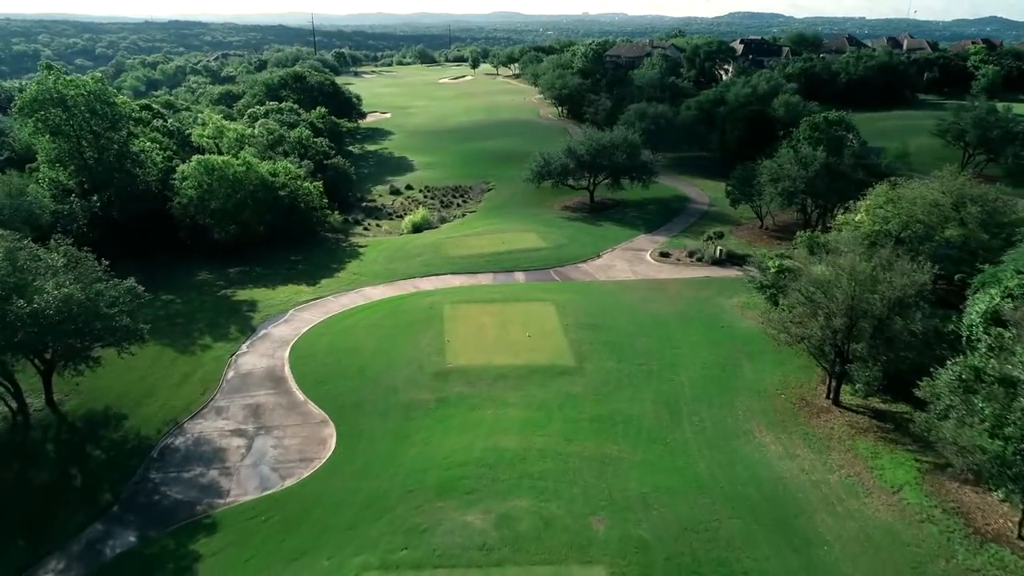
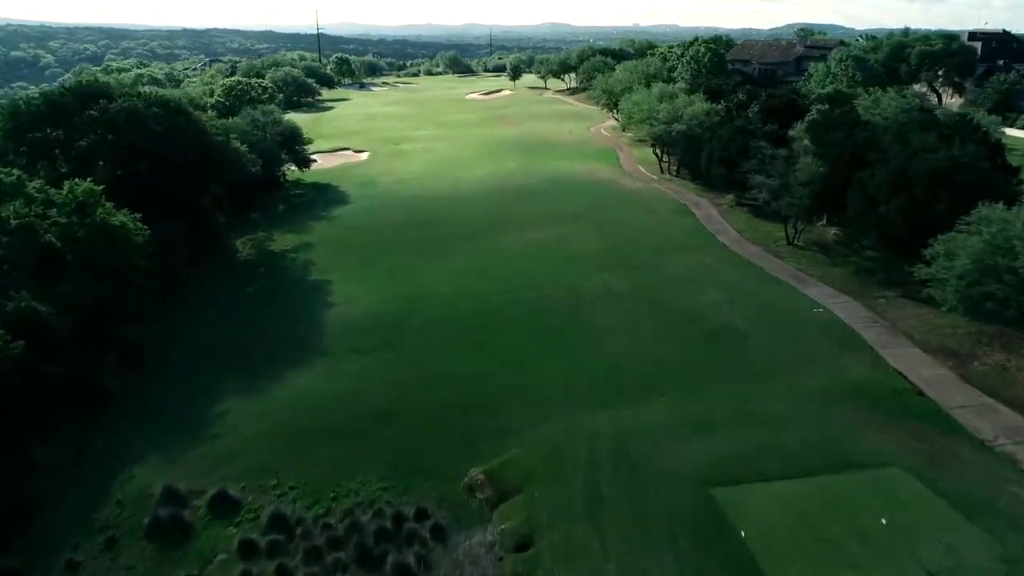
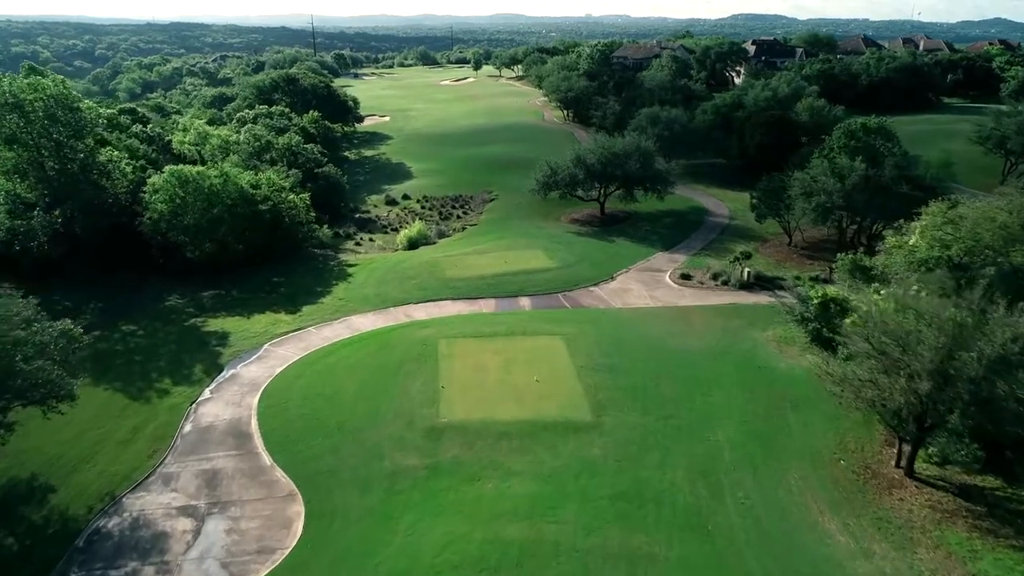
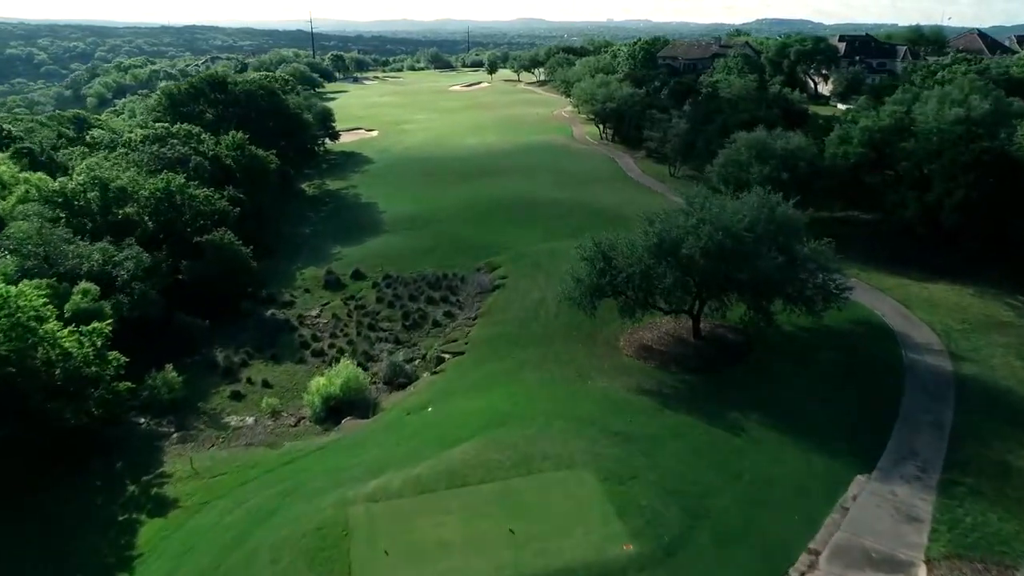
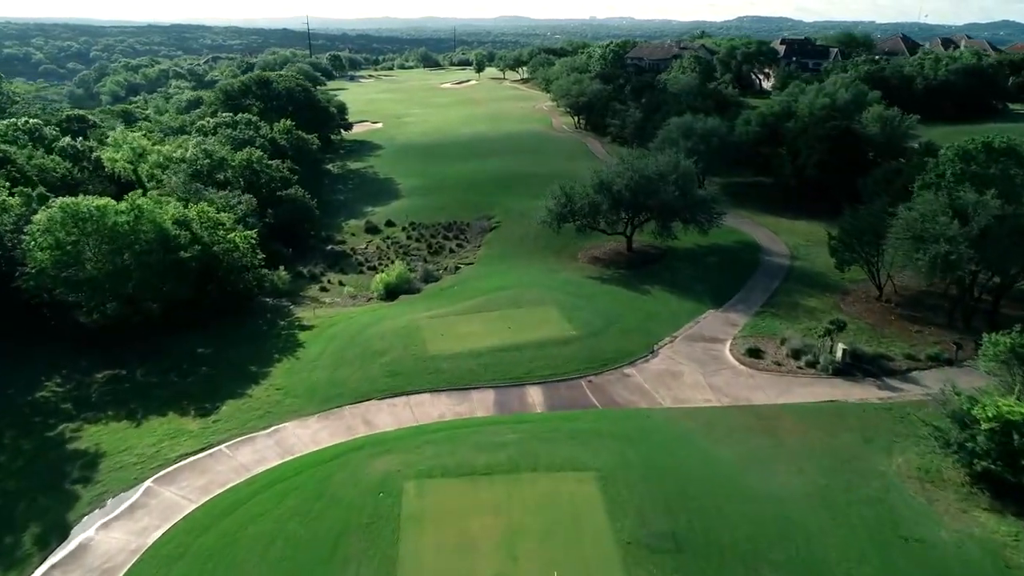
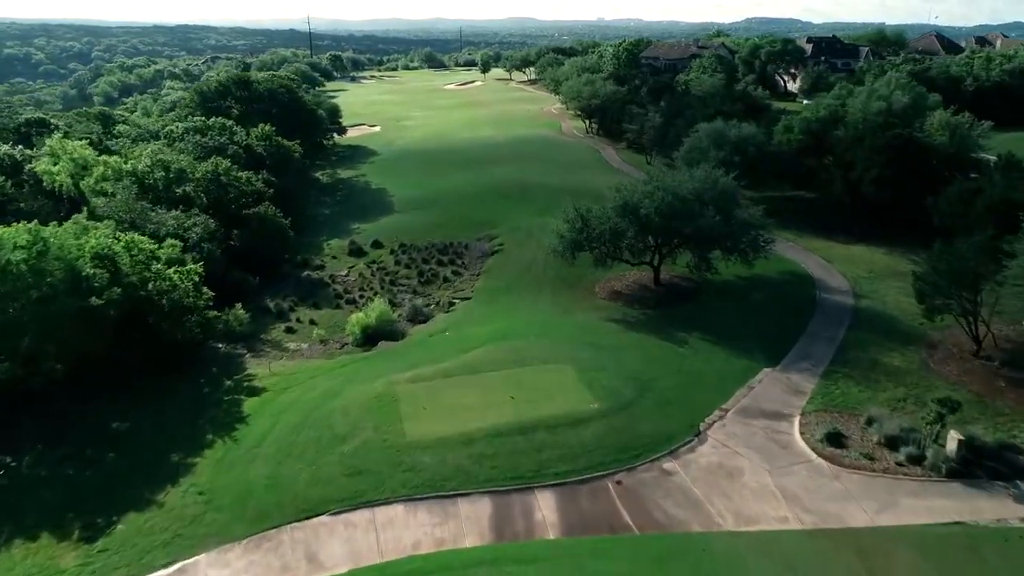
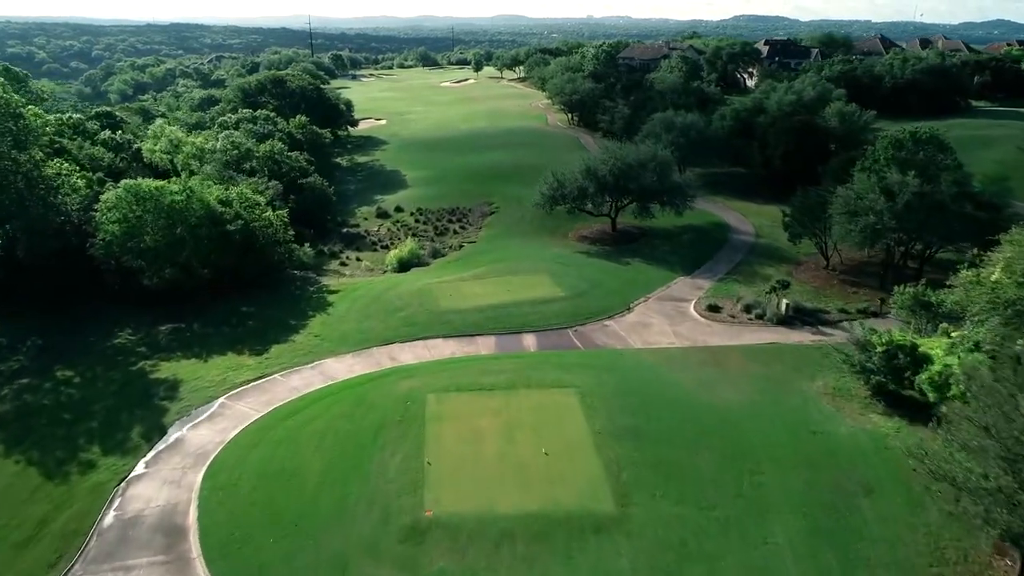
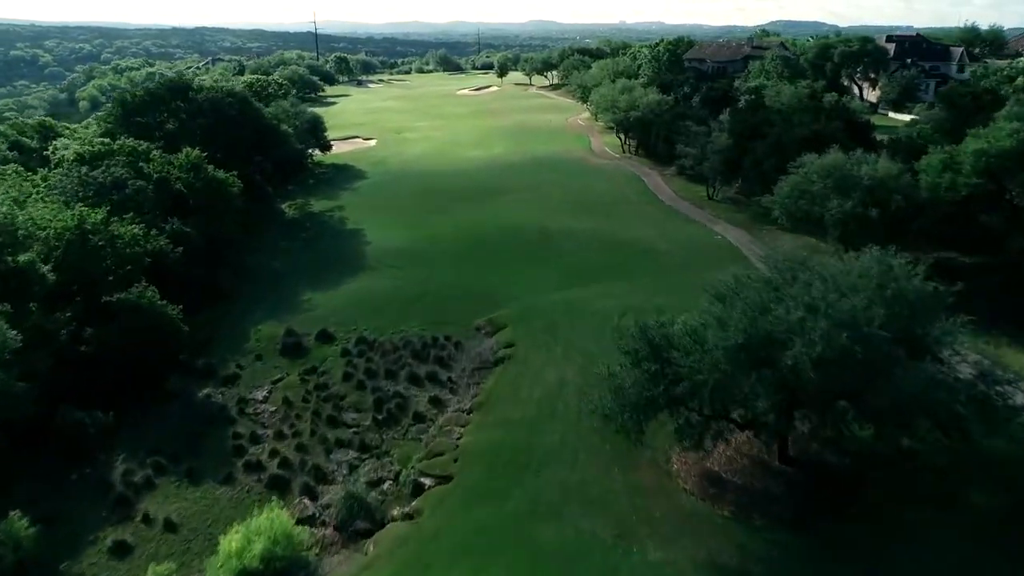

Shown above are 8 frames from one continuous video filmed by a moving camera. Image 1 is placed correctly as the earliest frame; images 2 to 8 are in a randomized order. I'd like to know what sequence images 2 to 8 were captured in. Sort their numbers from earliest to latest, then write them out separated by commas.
3, 7, 5, 6, 4, 8, 2
